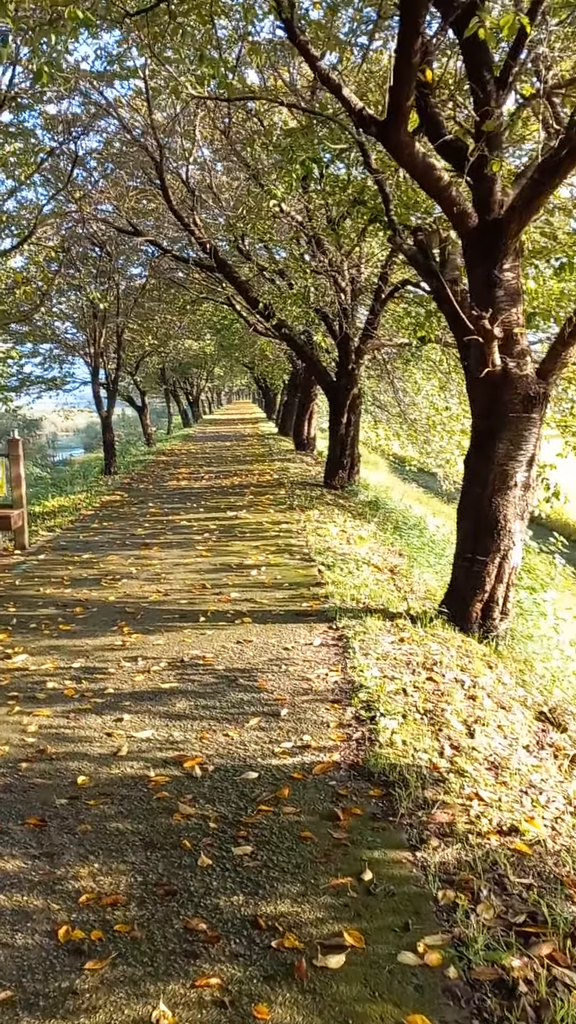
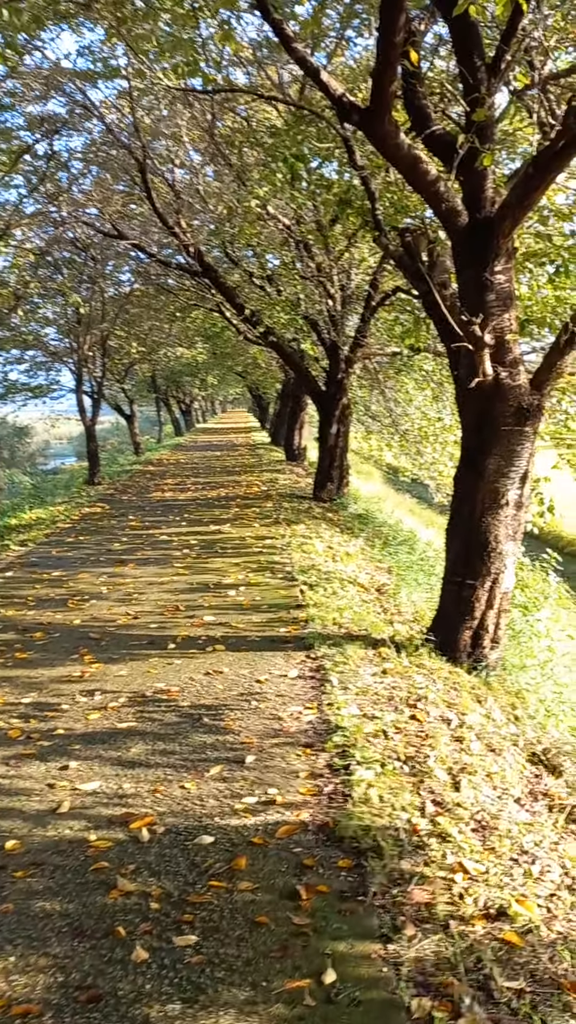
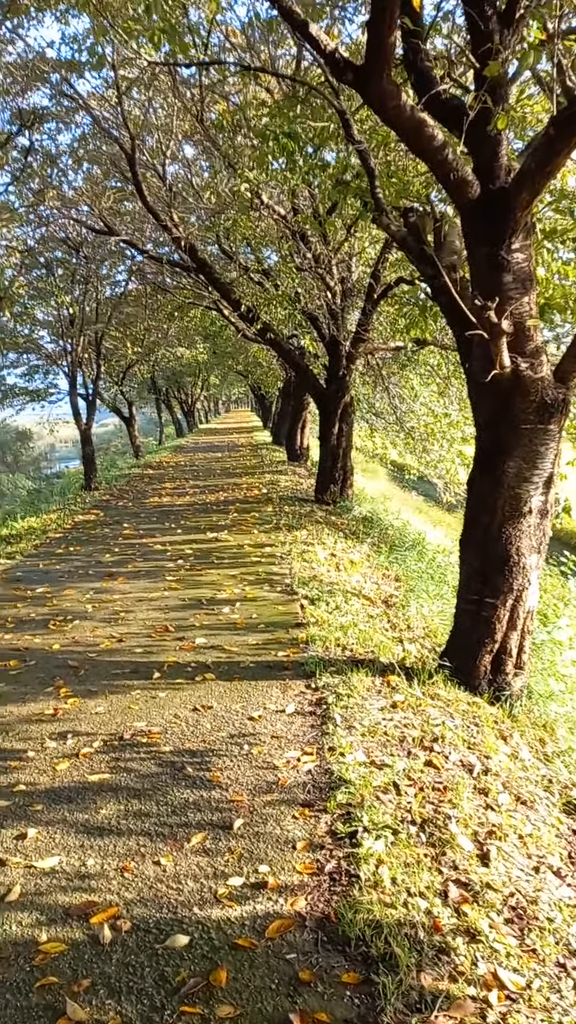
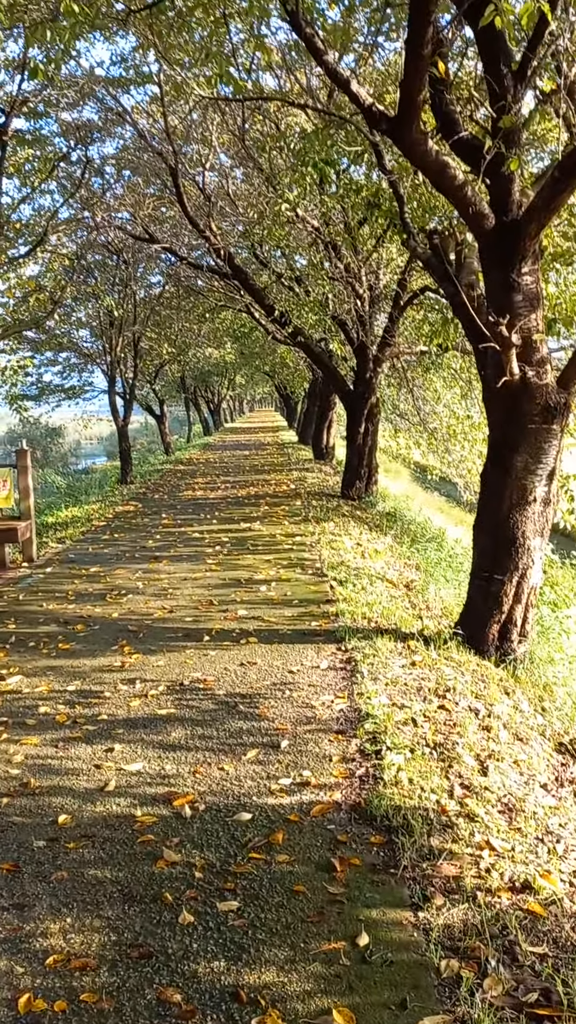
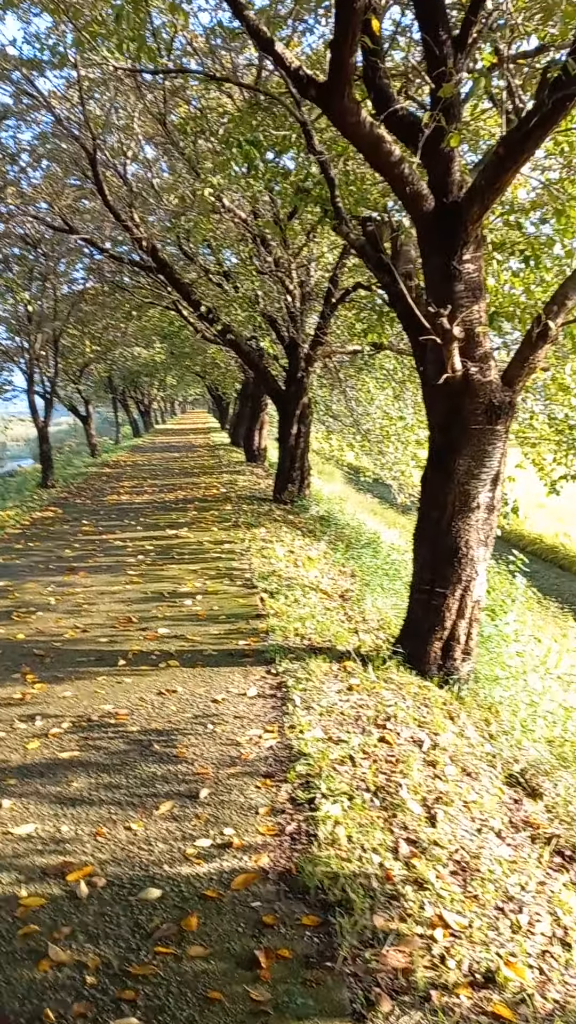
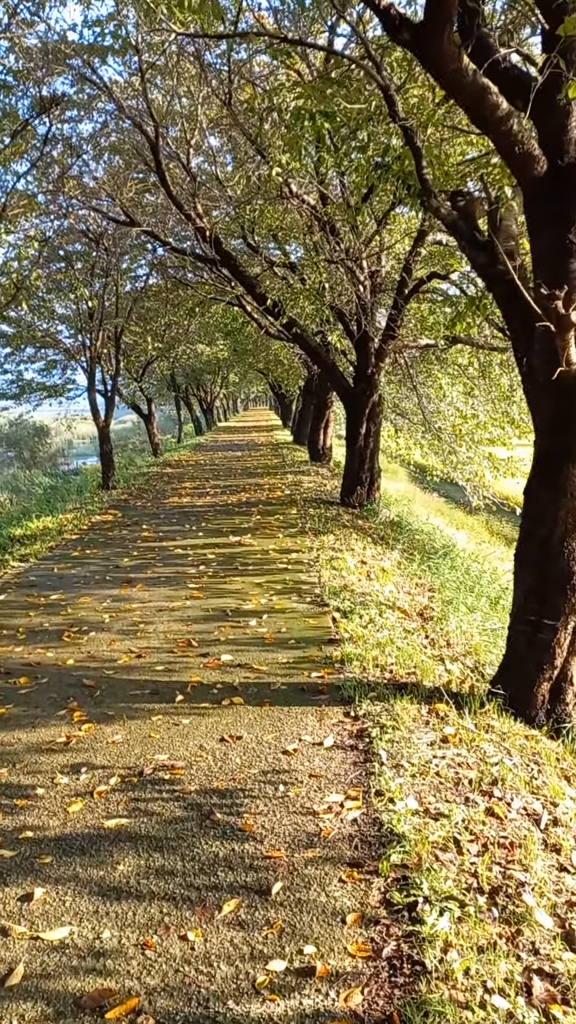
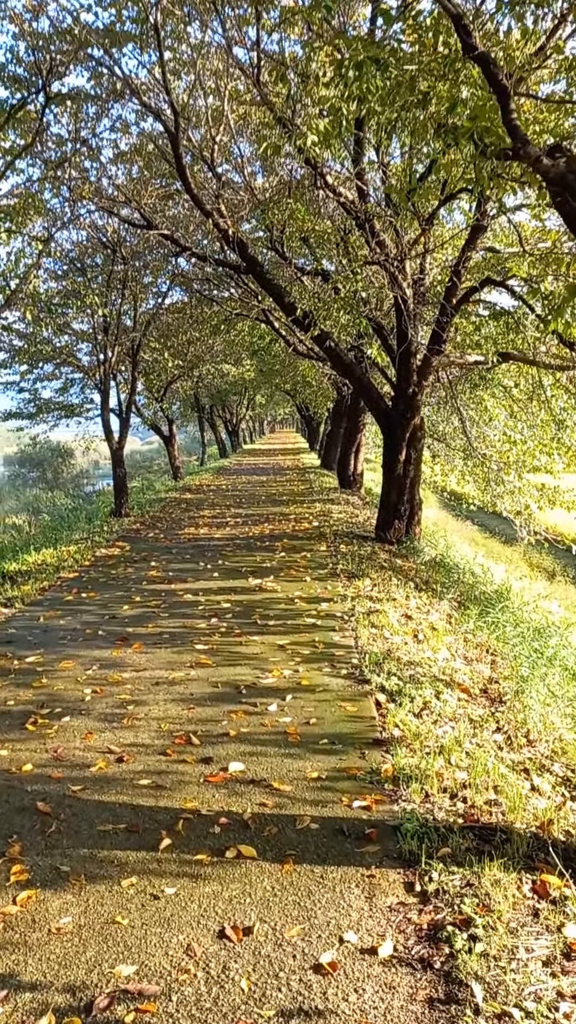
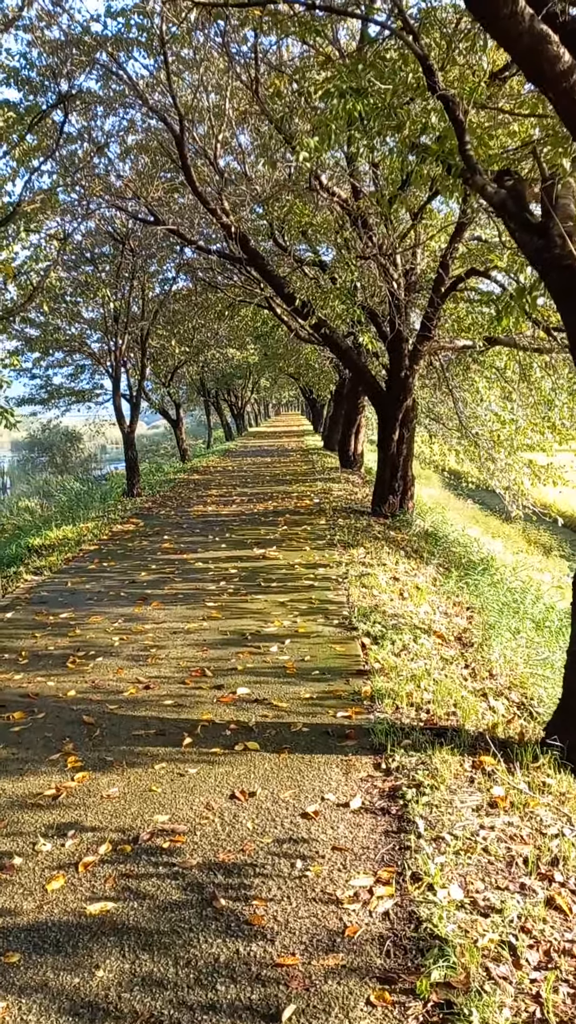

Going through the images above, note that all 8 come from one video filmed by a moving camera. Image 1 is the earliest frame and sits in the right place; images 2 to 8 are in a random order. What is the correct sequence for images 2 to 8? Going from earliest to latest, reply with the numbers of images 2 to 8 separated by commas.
4, 2, 5, 3, 6, 8, 7
